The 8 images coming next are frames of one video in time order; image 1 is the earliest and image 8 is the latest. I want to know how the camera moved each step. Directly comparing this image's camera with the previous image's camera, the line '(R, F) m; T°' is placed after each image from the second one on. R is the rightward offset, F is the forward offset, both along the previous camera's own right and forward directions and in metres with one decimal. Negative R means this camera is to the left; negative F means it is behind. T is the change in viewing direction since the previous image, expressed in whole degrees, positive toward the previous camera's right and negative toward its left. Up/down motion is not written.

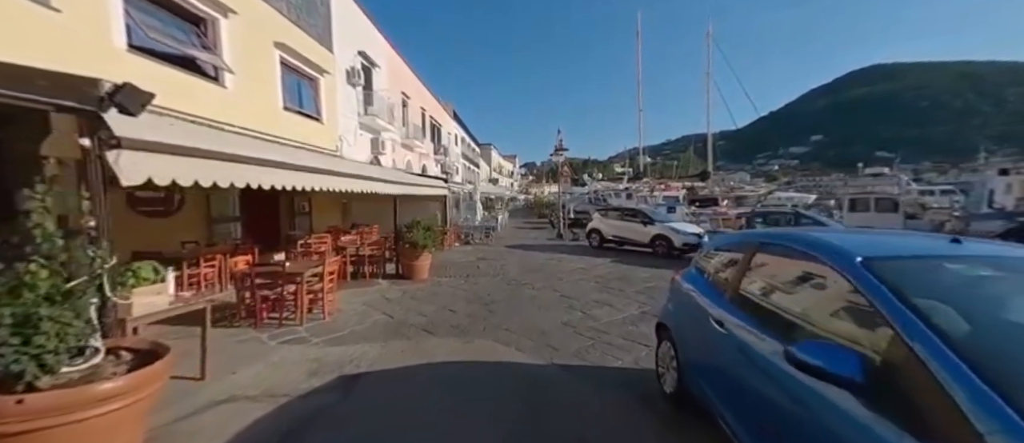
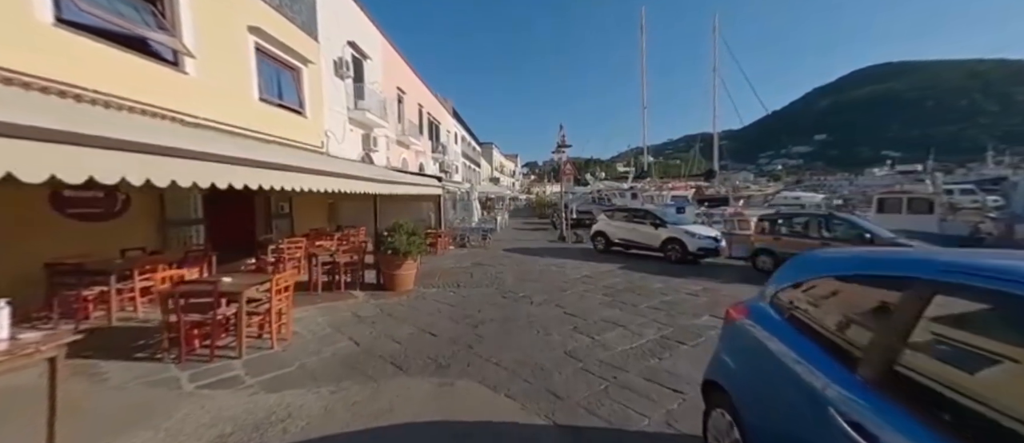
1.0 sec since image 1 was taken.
(+0.1, +1.0) m; 0°
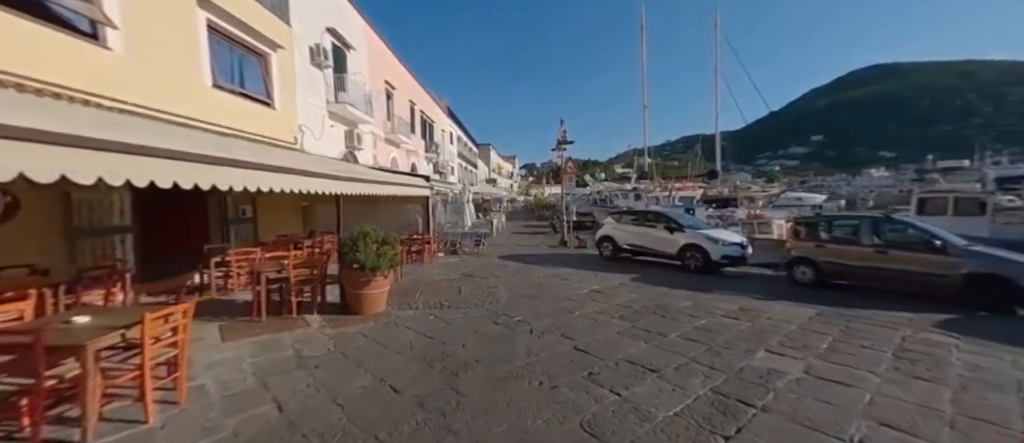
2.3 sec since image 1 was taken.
(+0.1, +1.3) m; 0°
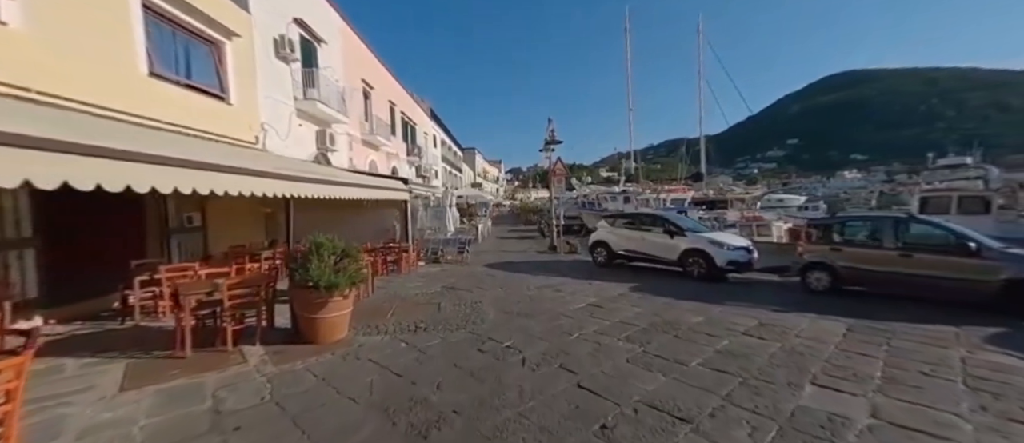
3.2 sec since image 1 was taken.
(0.0, +0.9) m; +2°
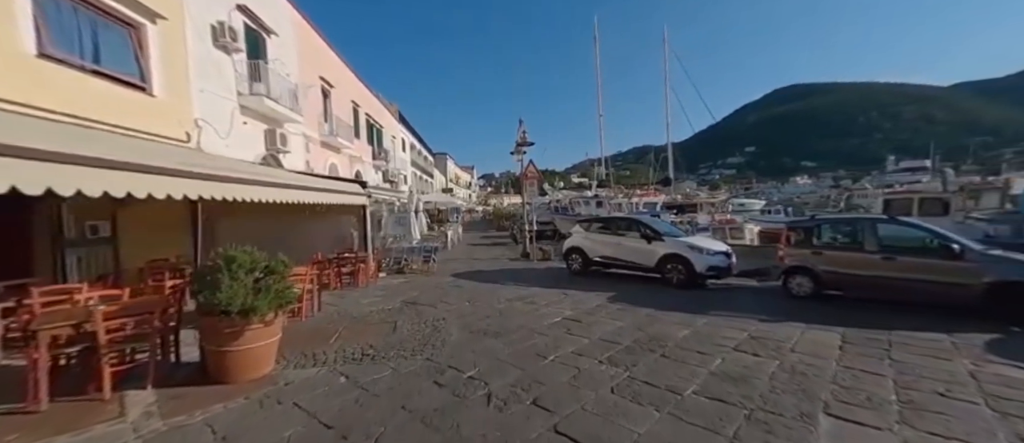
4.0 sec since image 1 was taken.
(+0.1, +0.7) m; +4°
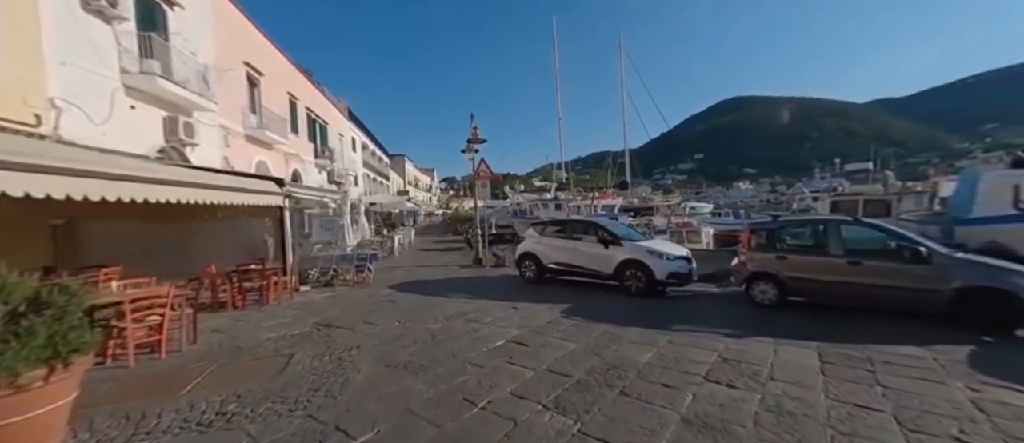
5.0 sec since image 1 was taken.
(+0.4, +1.0) m; +6°
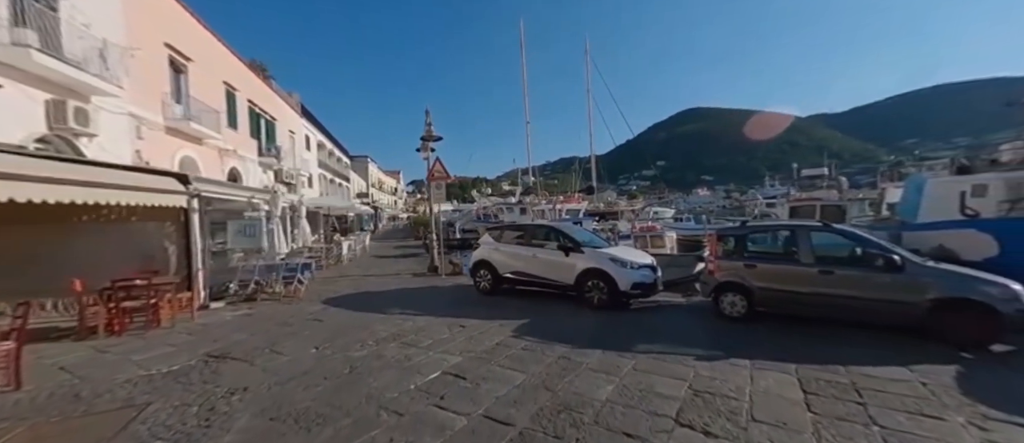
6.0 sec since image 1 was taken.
(+0.4, +0.8) m; +5°
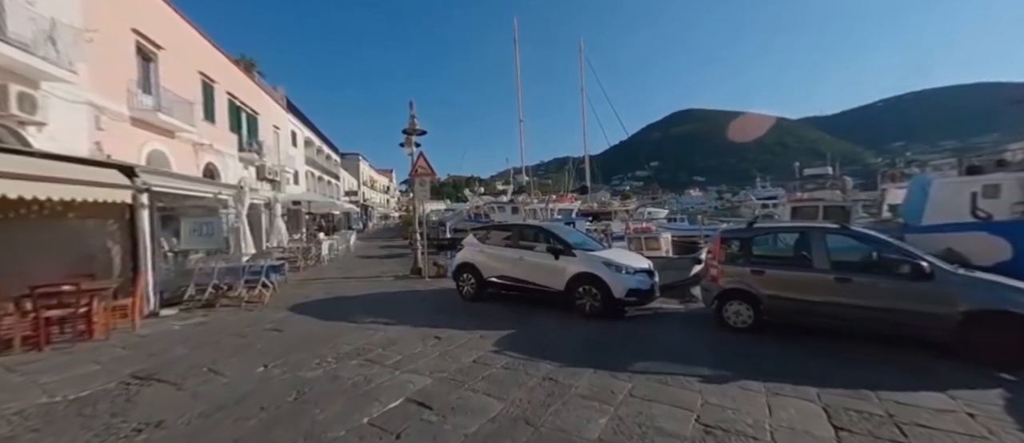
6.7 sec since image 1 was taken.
(+0.2, +0.6) m; +1°
